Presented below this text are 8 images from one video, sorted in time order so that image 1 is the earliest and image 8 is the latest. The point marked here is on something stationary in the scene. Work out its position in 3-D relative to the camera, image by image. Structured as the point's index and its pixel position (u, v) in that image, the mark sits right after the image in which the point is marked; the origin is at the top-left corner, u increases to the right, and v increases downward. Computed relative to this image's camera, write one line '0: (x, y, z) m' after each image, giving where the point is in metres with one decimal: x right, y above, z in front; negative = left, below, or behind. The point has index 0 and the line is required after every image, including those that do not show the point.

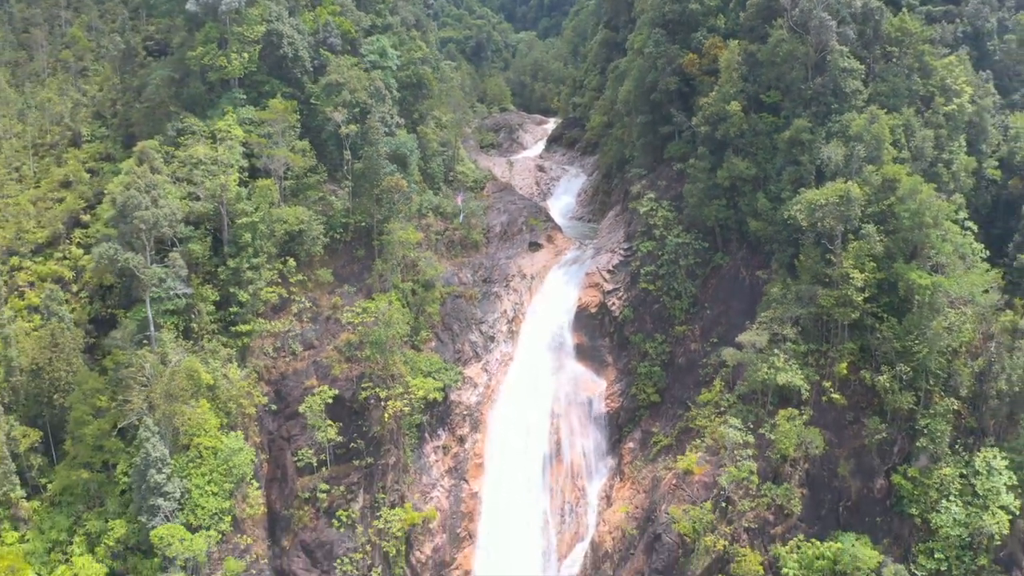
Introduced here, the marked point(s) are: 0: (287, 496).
0: (-5.8, -5.3, +19.3) m
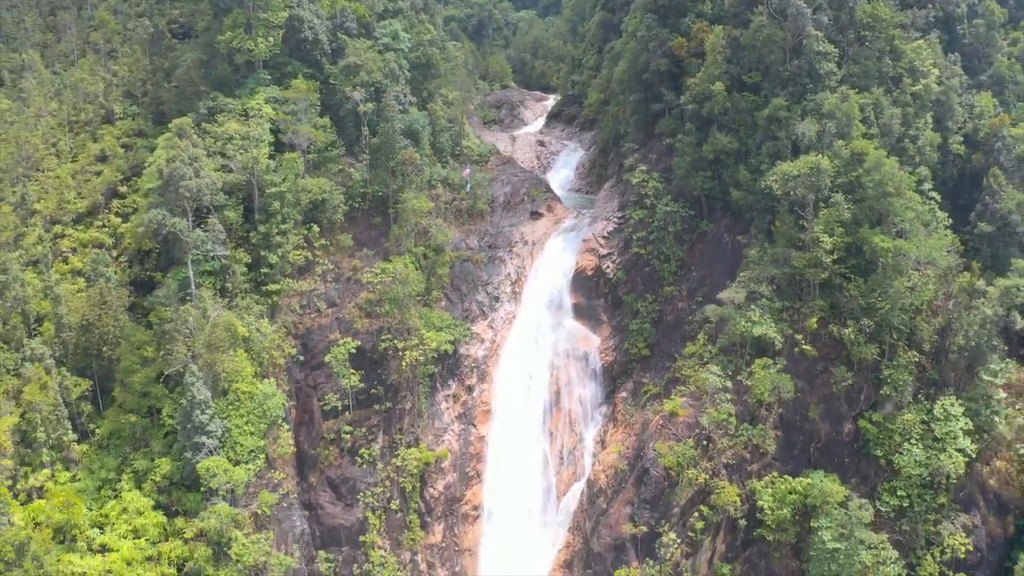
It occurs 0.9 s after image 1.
0: (-5.7, -4.2, +21.4) m
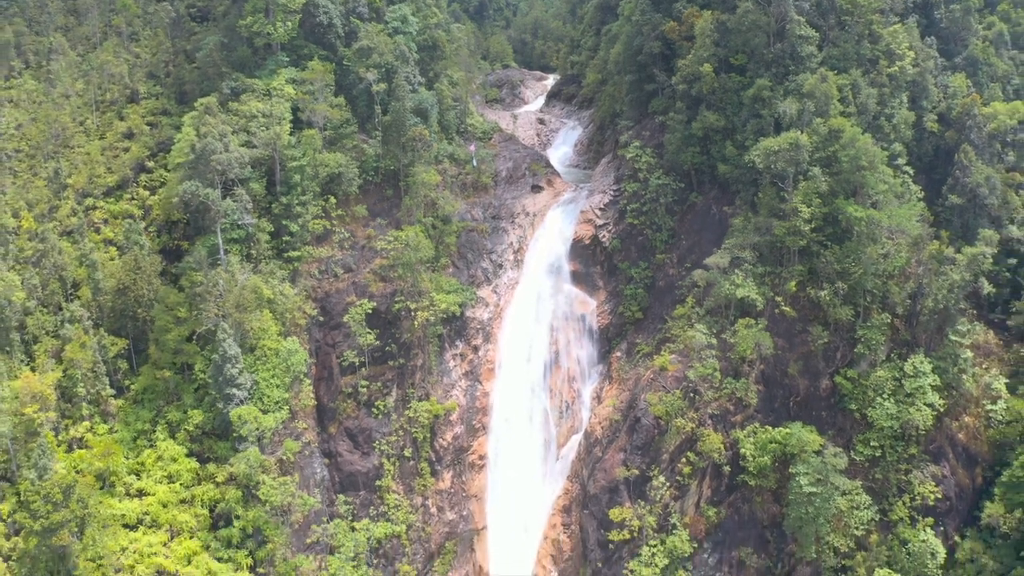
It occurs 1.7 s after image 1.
0: (-5.6, -3.2, +23.2) m
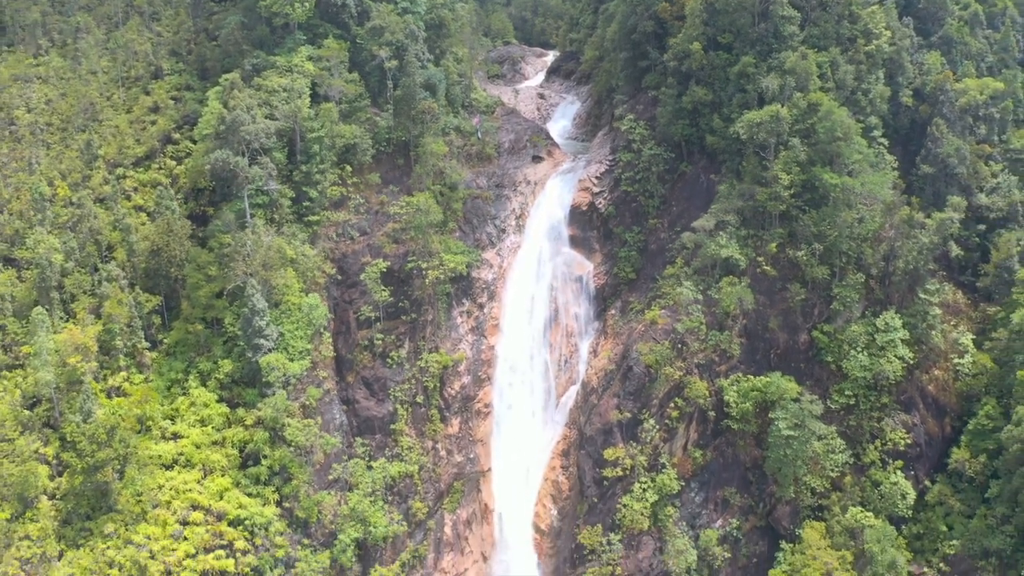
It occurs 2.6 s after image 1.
0: (-5.5, -1.9, +25.2) m
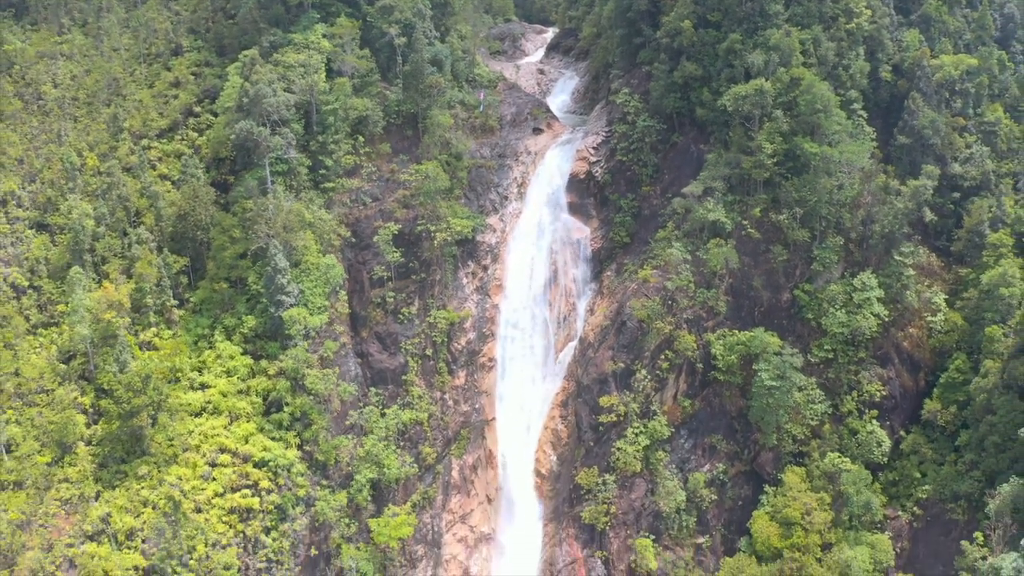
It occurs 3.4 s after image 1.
0: (-5.4, -0.5, +27.0) m
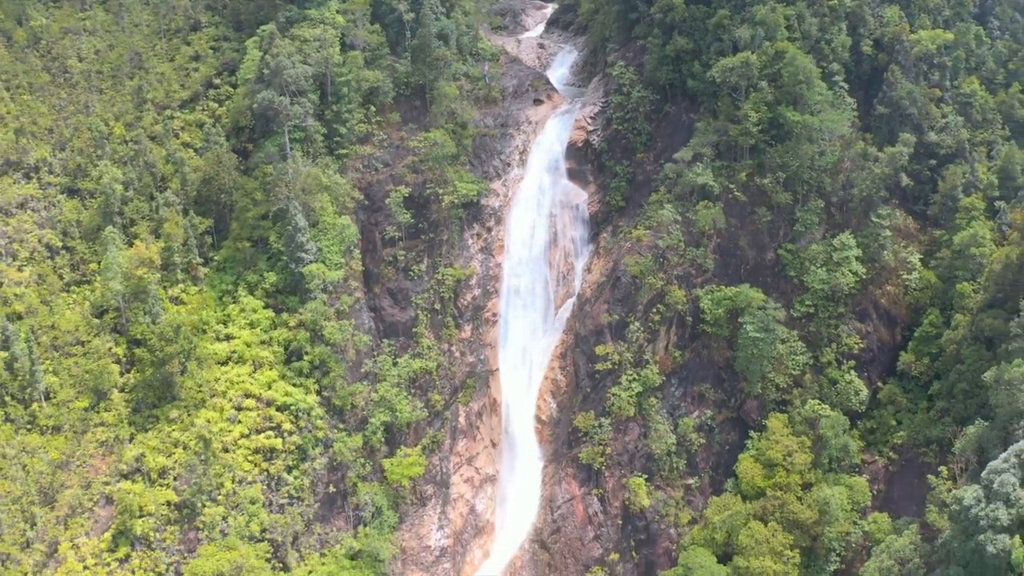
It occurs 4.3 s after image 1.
0: (-5.3, +1.1, +29.0) m
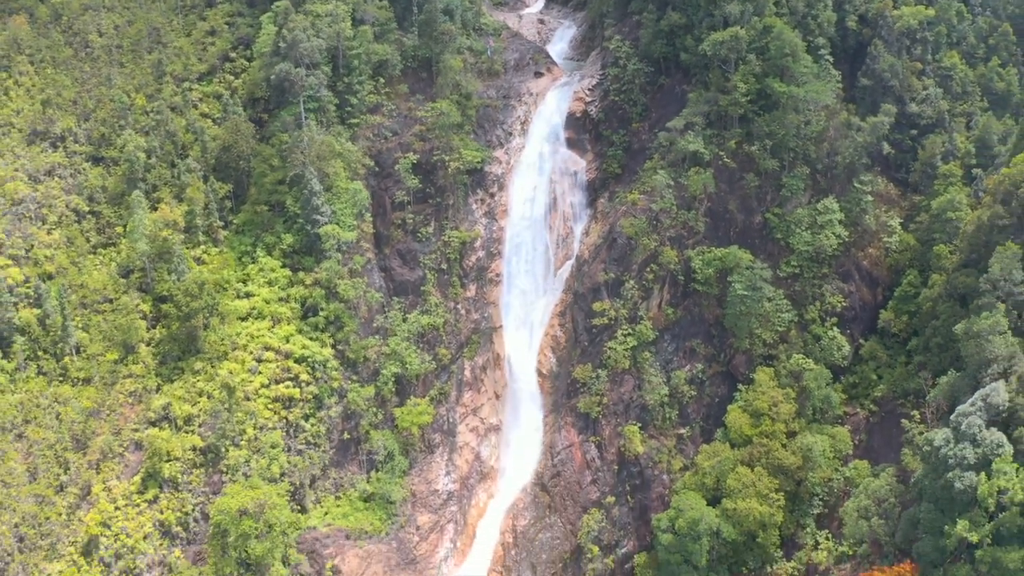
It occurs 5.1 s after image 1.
0: (-5.2, +2.7, +30.7) m
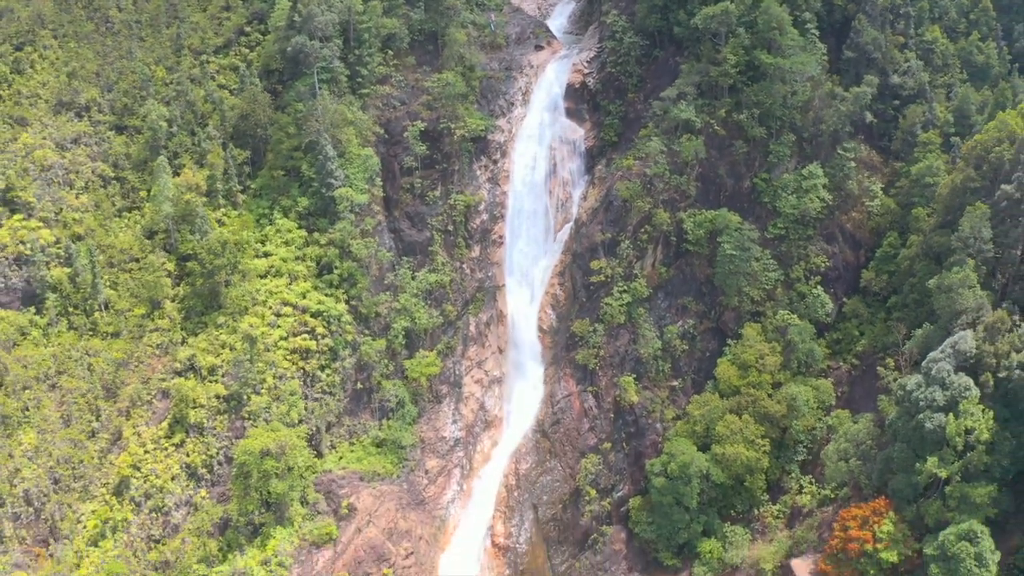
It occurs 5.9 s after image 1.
0: (-5.1, +4.4, +32.5) m
